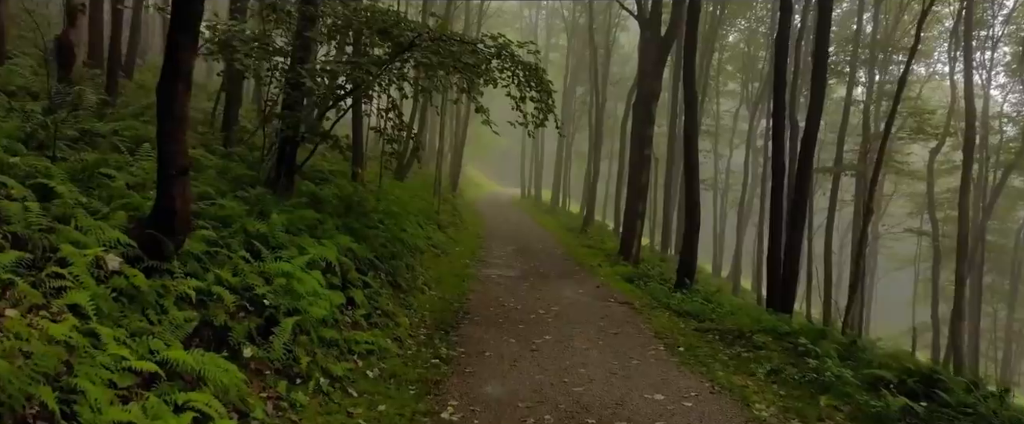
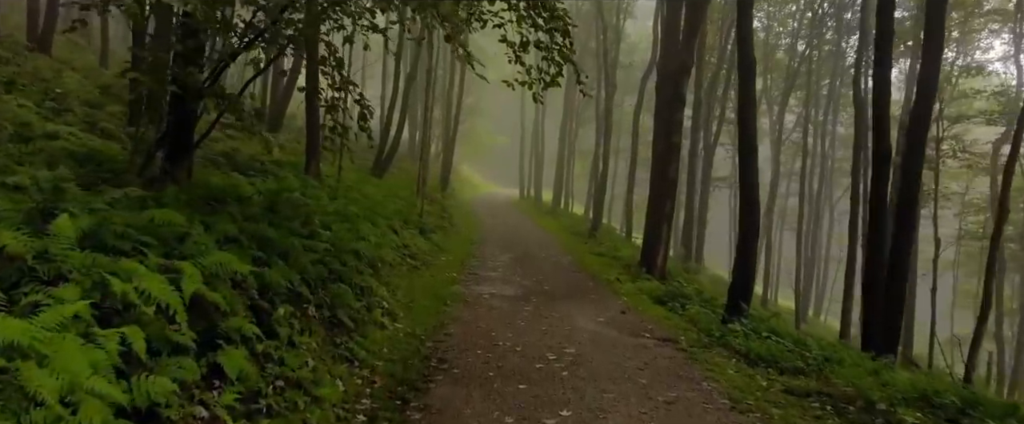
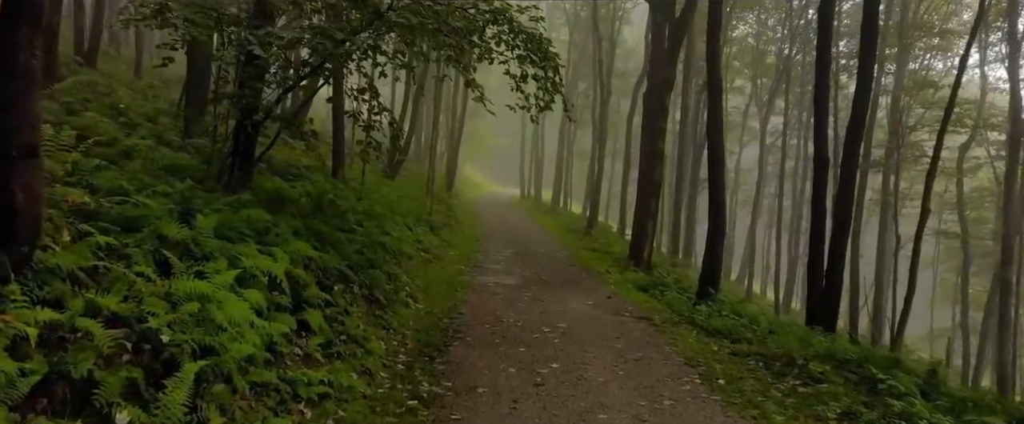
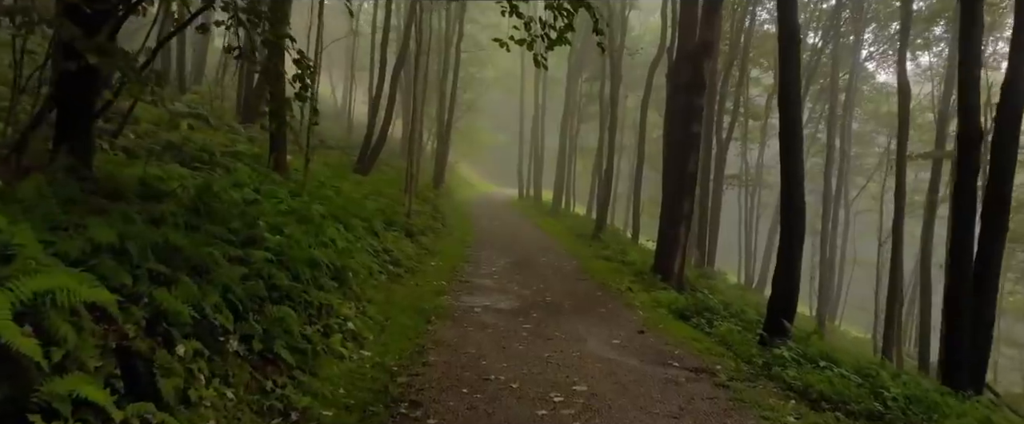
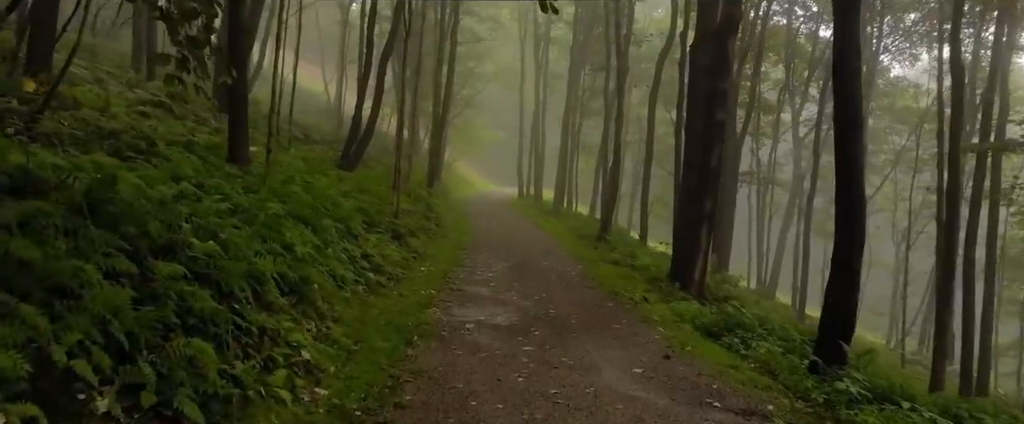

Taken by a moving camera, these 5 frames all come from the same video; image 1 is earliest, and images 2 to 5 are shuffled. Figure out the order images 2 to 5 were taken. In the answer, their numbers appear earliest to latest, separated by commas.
3, 2, 4, 5
